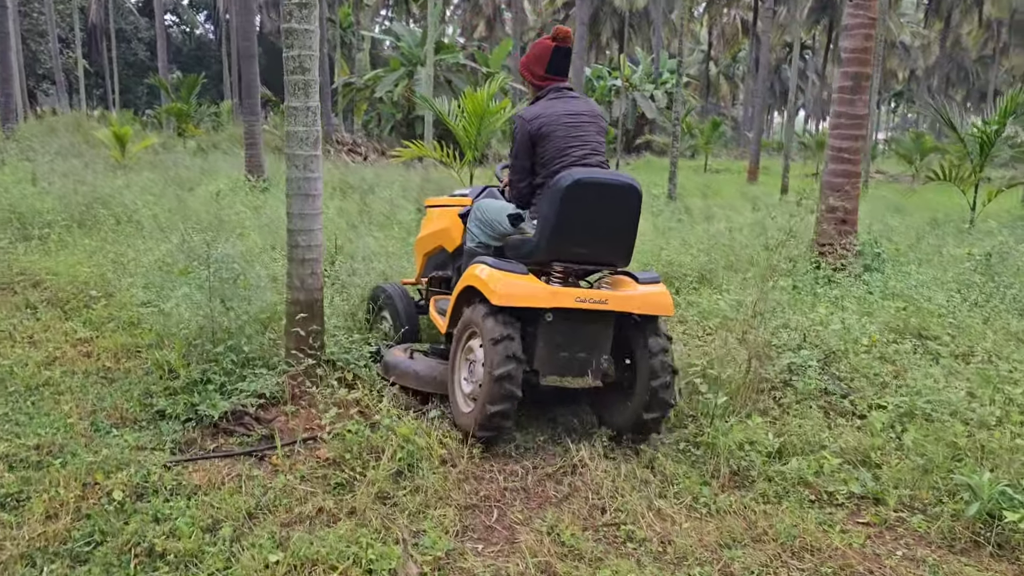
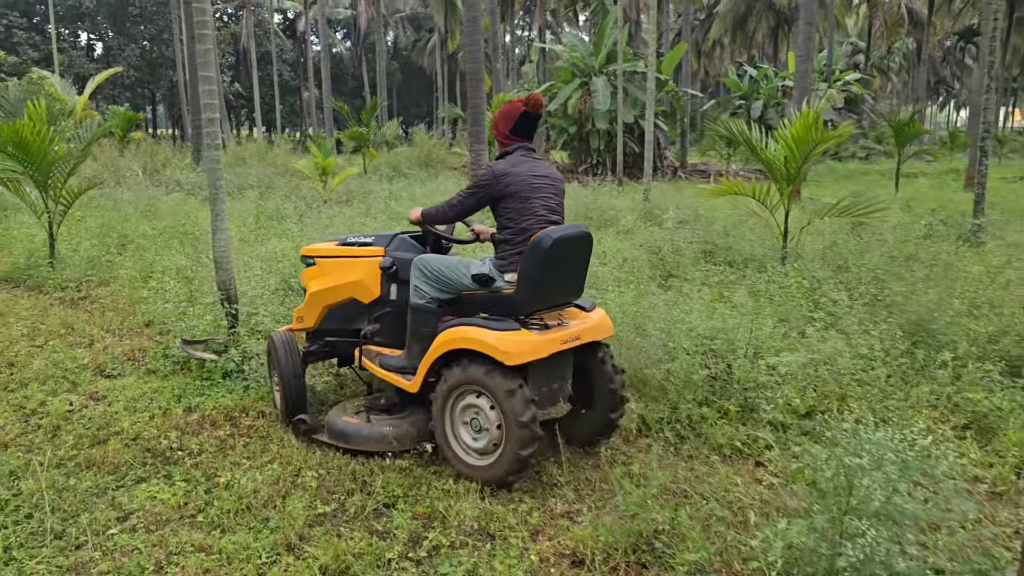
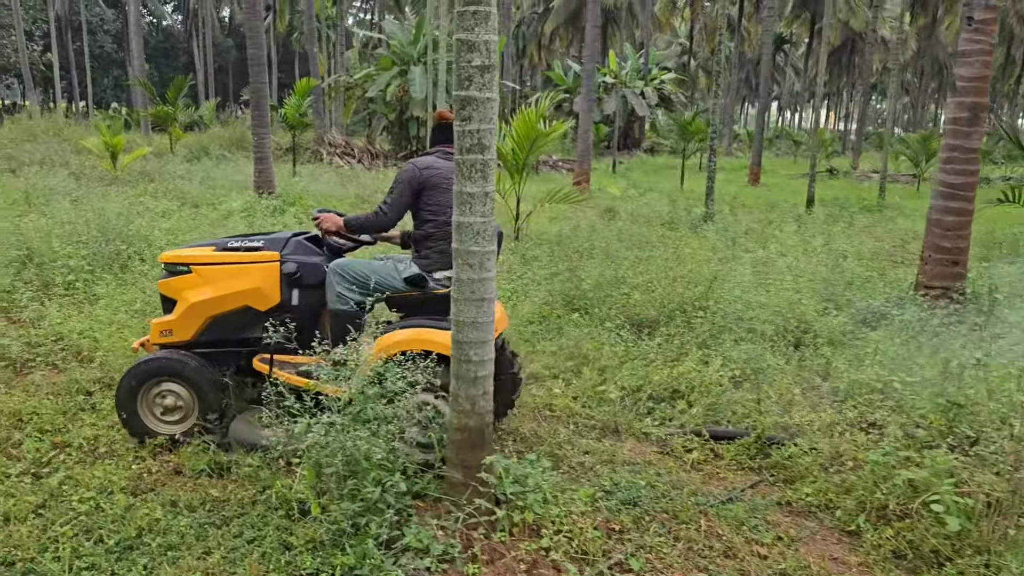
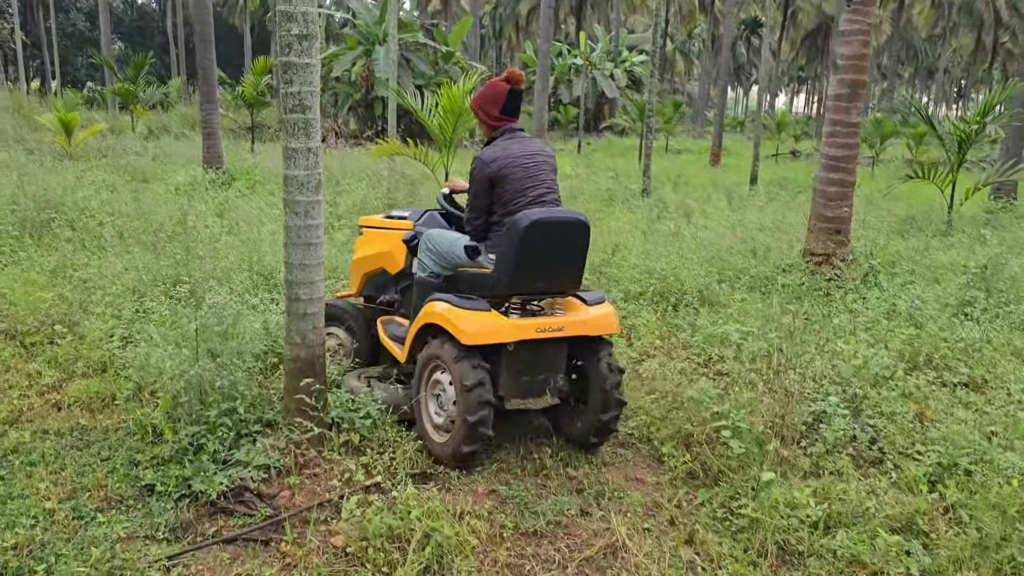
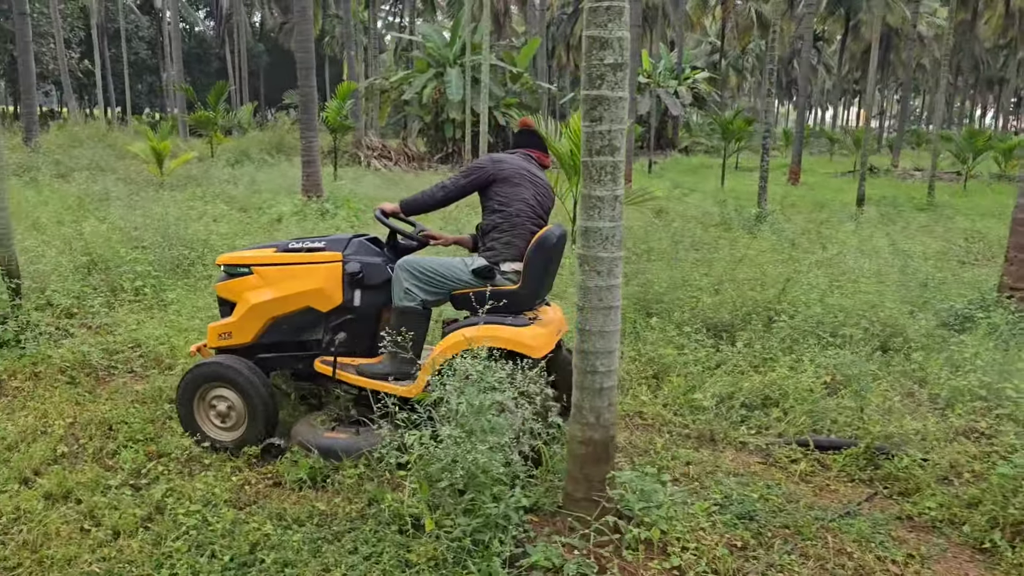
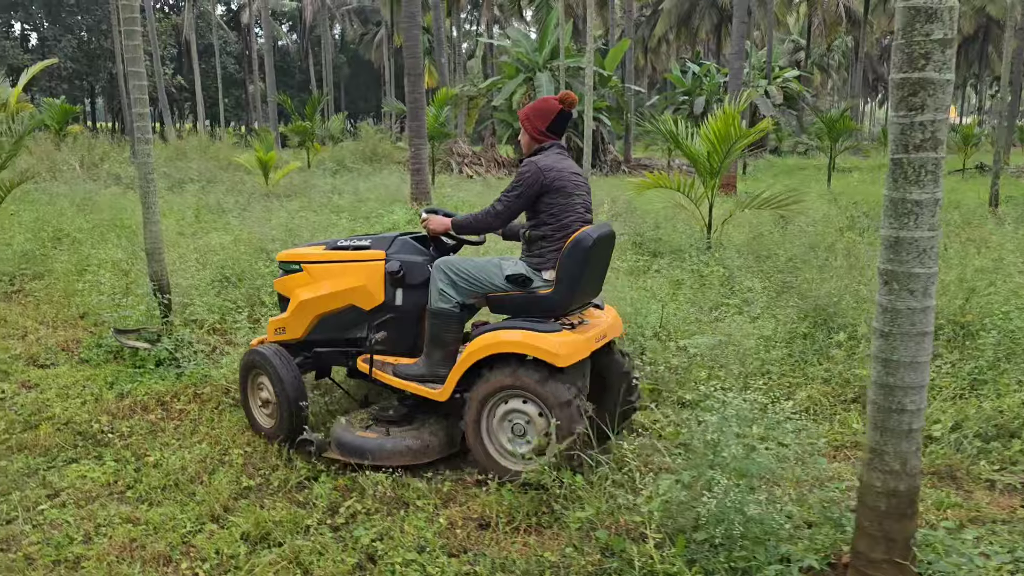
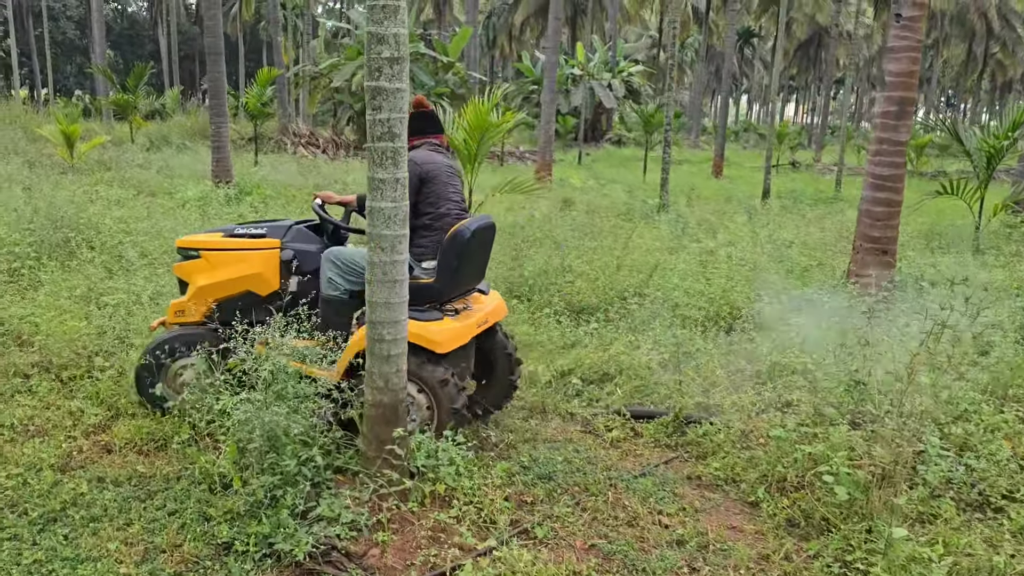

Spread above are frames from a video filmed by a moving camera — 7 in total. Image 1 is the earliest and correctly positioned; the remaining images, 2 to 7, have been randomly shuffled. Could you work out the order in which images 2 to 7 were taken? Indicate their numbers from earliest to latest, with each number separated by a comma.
4, 7, 3, 5, 6, 2
